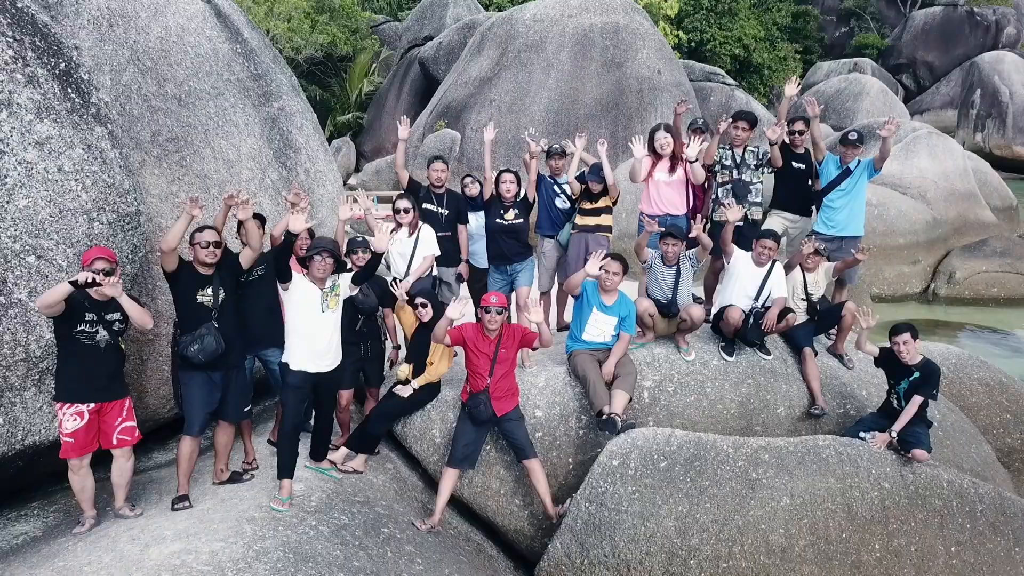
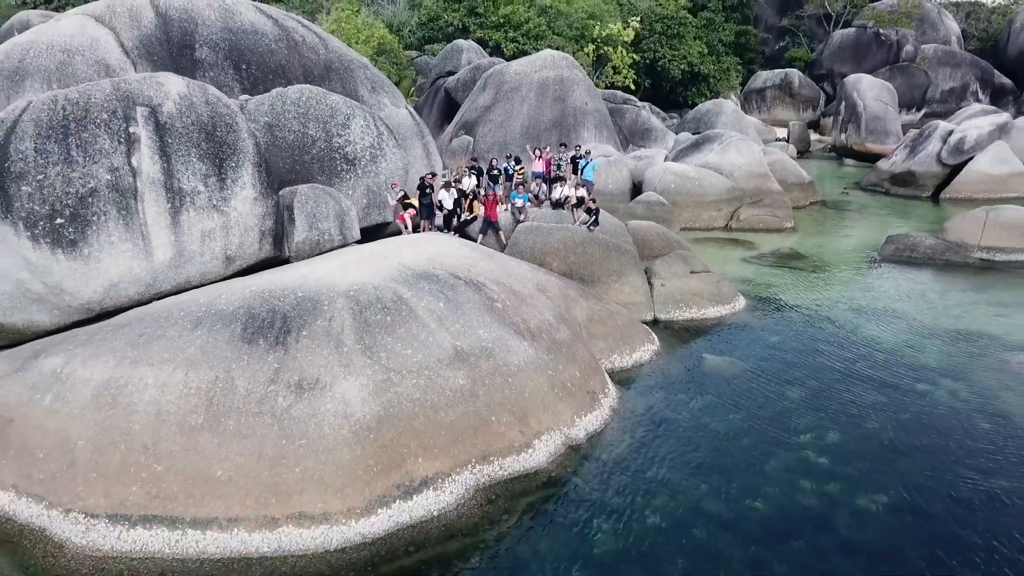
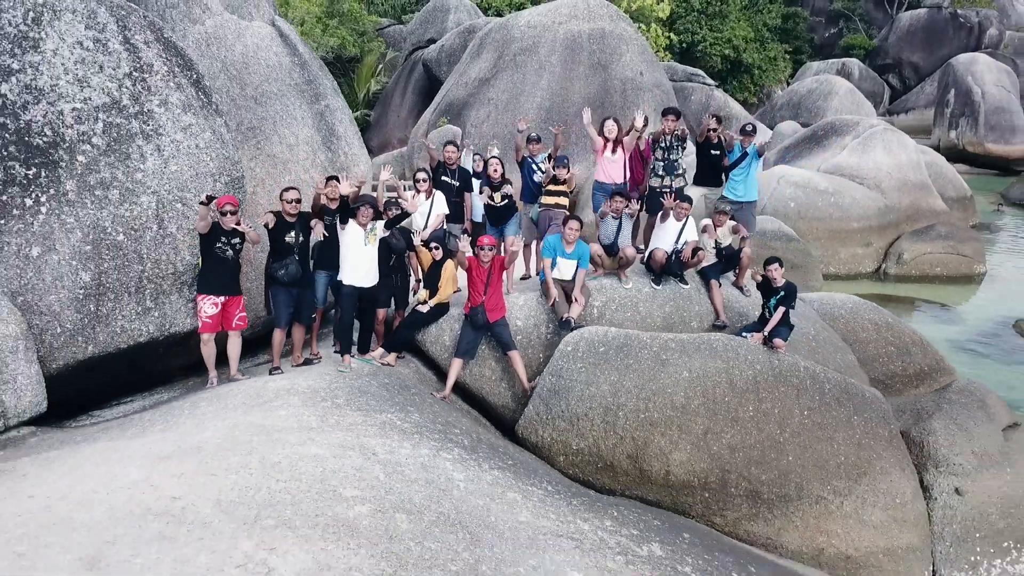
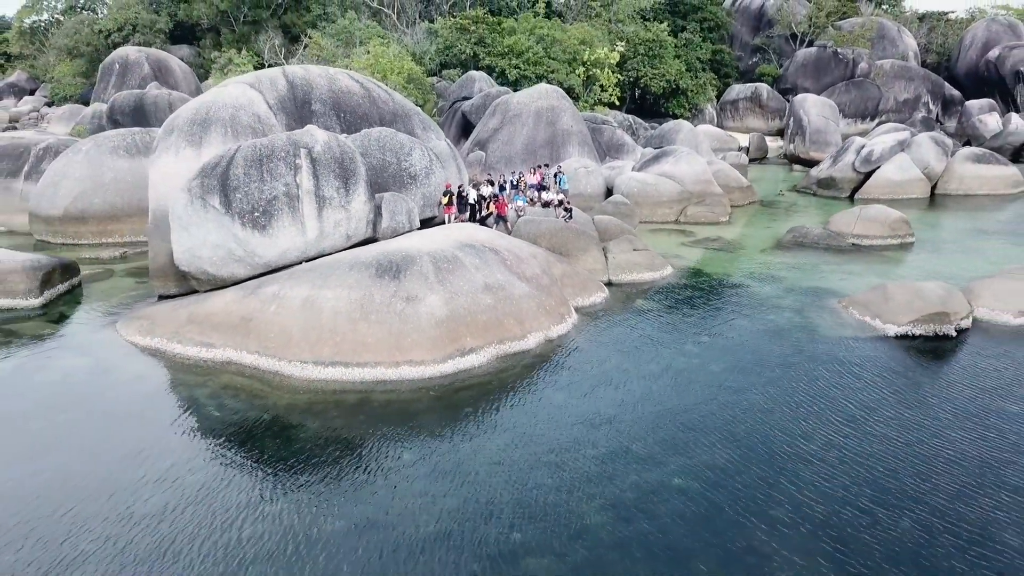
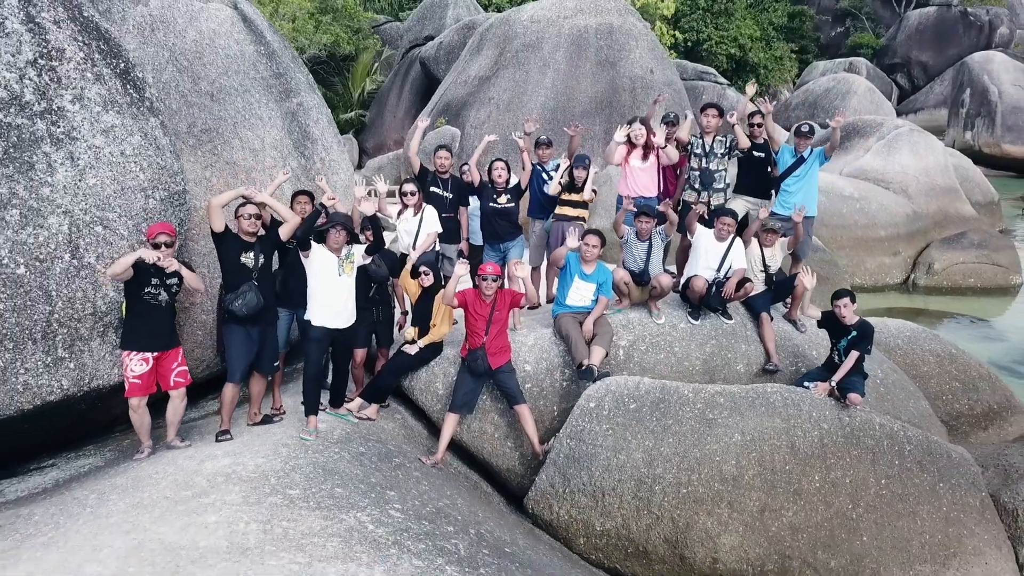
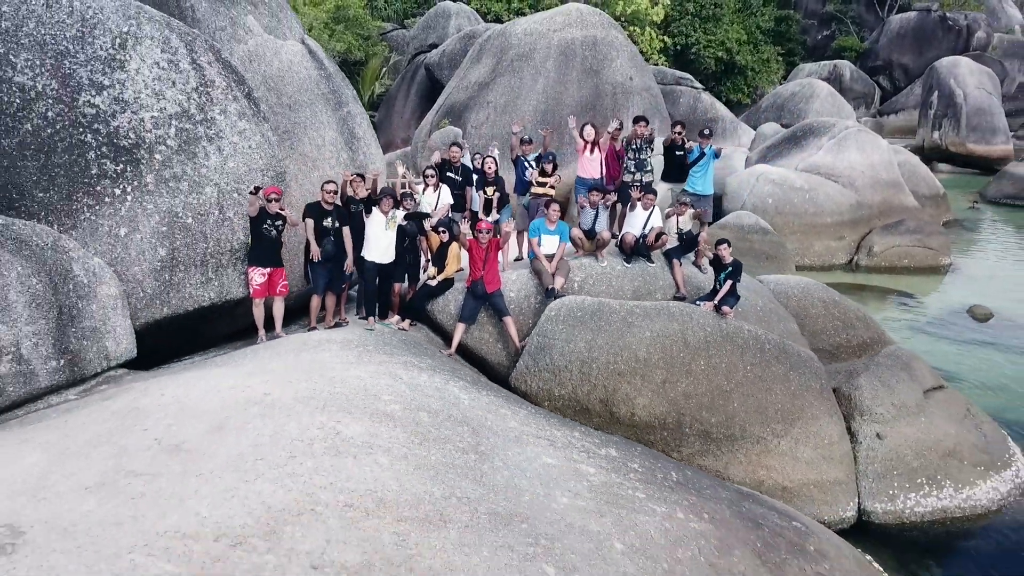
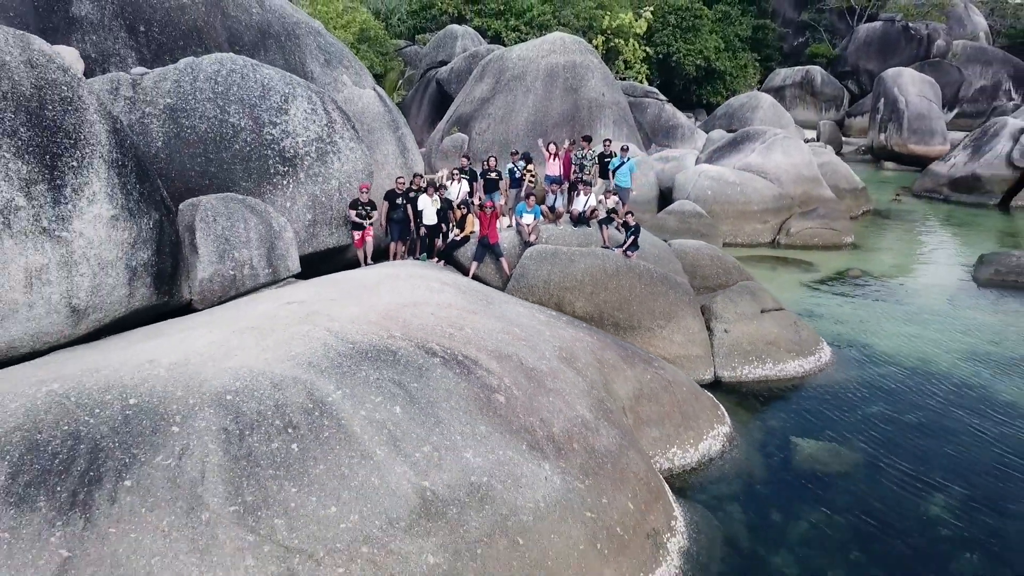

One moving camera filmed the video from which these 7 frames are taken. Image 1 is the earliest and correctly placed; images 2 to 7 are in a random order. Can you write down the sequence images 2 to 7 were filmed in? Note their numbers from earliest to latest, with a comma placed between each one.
5, 3, 6, 7, 2, 4
